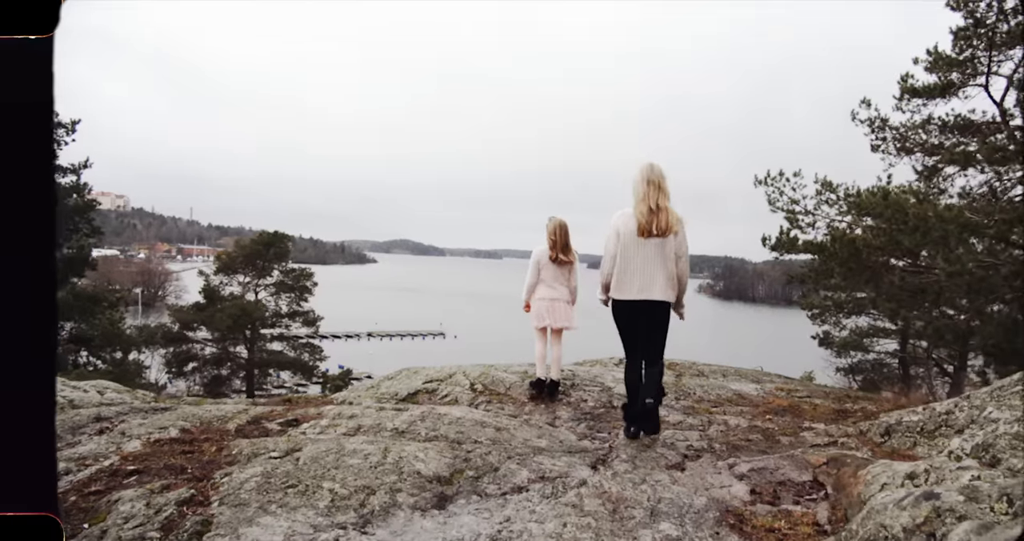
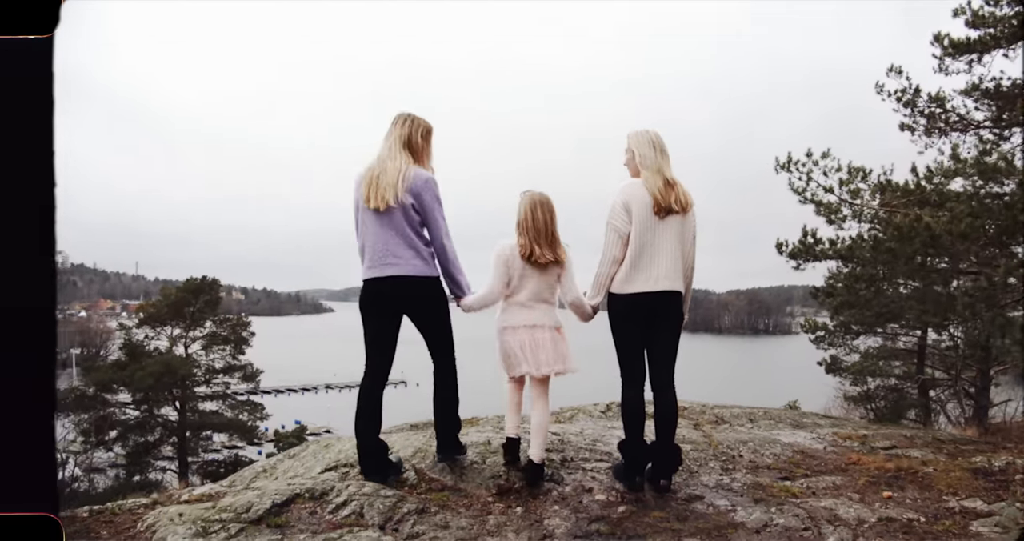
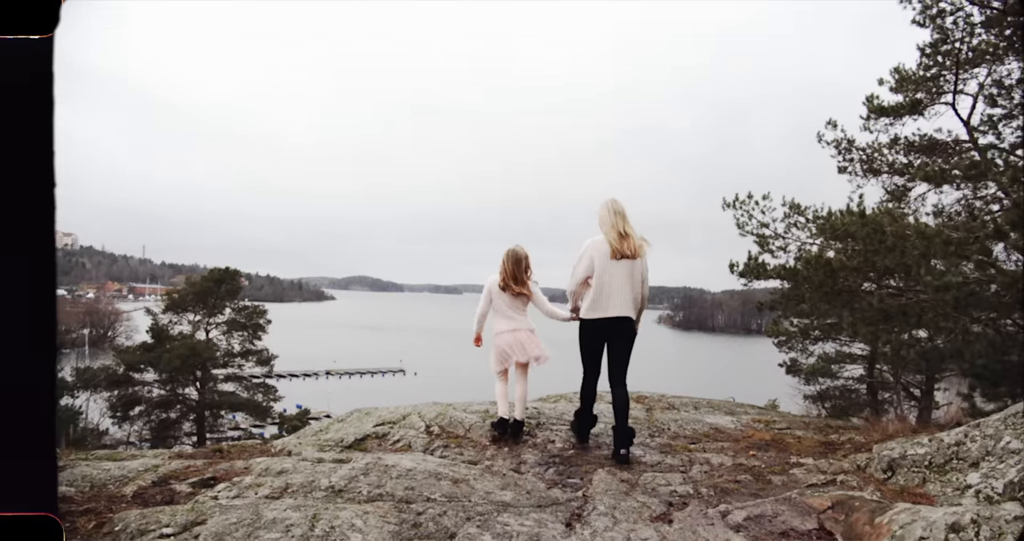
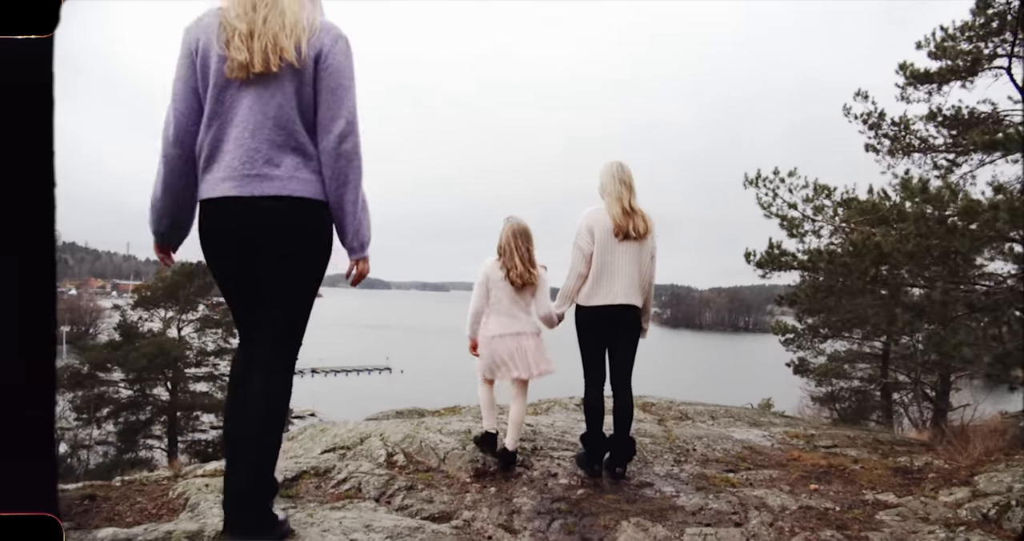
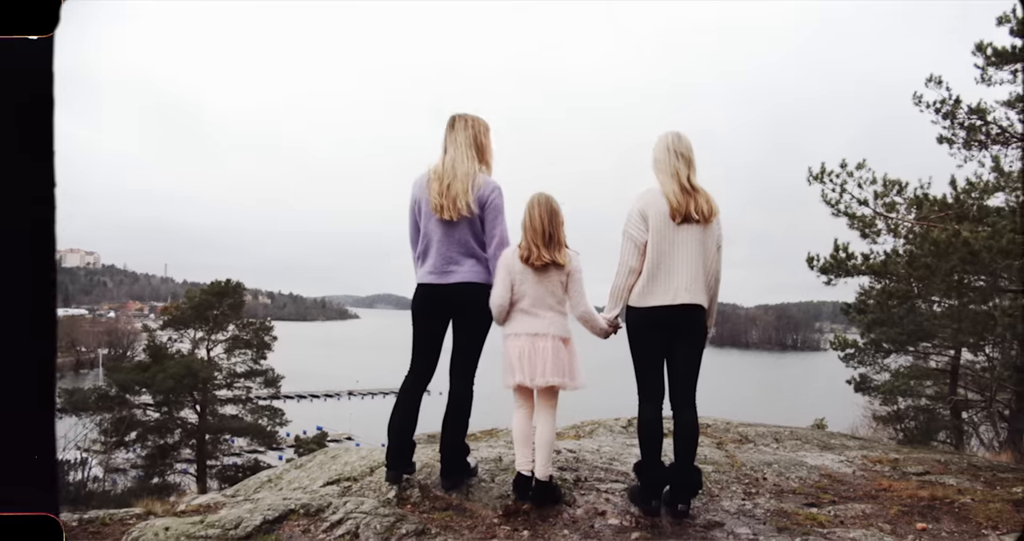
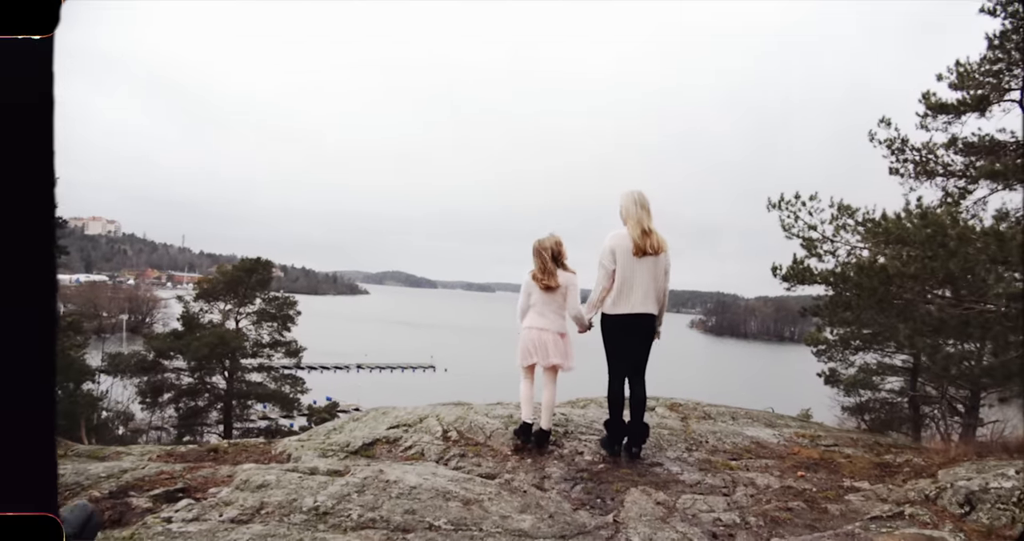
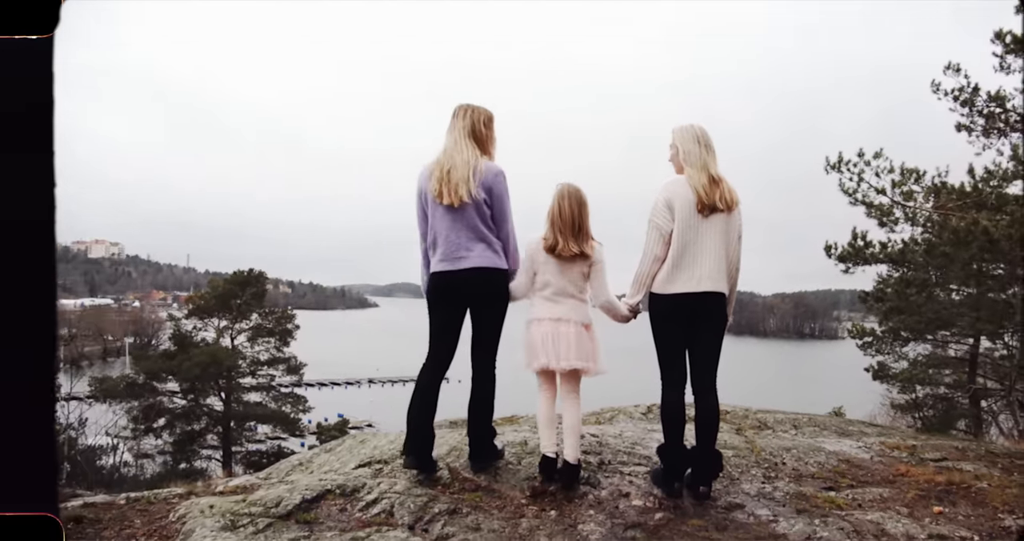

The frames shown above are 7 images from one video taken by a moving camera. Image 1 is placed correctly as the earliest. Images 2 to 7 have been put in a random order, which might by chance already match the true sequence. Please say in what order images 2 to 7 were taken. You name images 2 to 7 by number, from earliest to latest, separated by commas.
3, 6, 4, 2, 7, 5
